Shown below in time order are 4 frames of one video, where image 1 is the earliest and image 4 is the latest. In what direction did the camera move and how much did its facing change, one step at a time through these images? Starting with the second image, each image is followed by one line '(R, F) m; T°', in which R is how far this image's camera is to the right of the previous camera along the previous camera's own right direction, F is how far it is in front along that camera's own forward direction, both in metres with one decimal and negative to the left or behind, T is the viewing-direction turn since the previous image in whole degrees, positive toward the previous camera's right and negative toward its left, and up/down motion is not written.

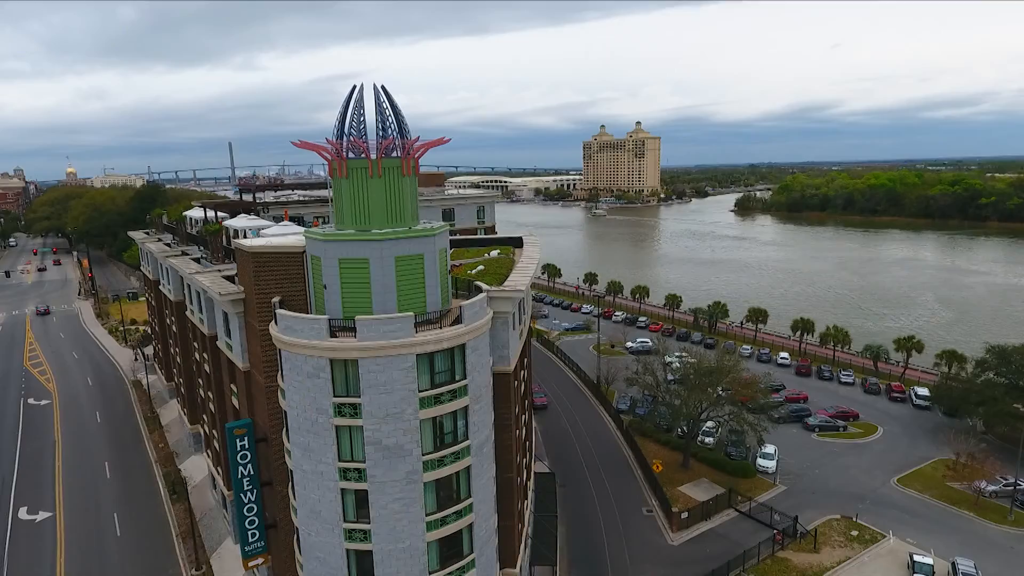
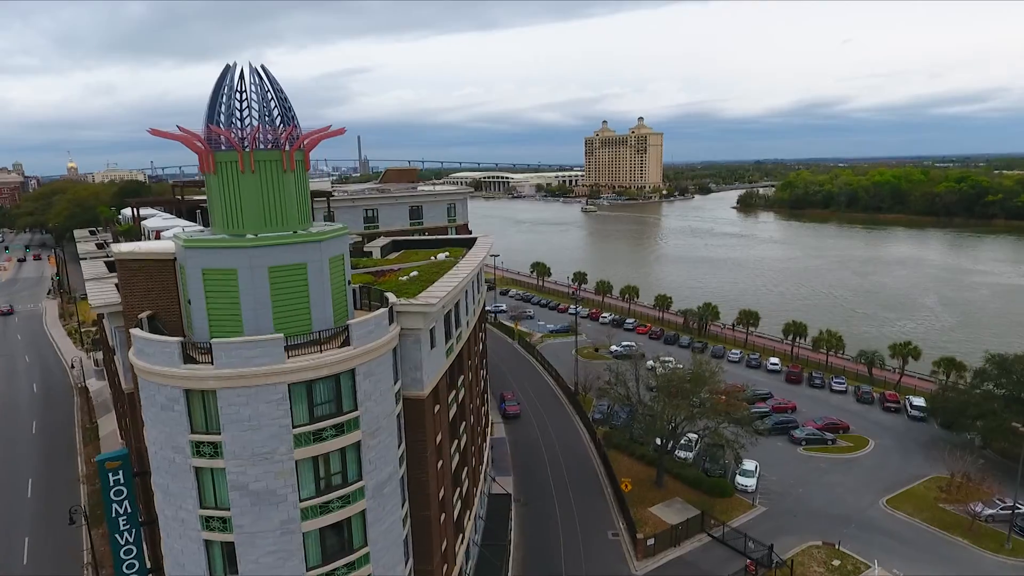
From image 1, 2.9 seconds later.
(+2.9, +3.0) m; 0°
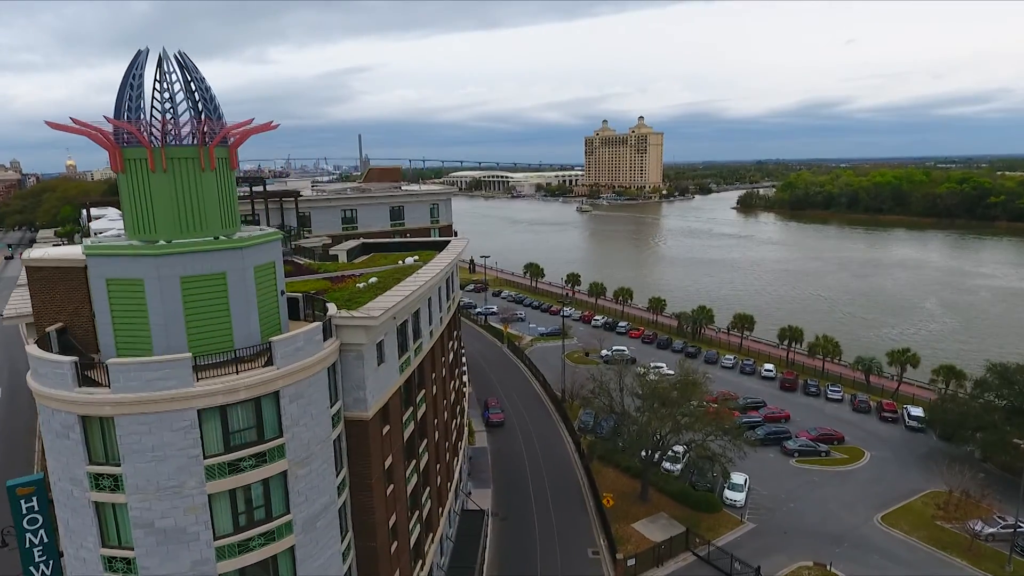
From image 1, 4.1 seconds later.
(+1.4, +1.8) m; 0°
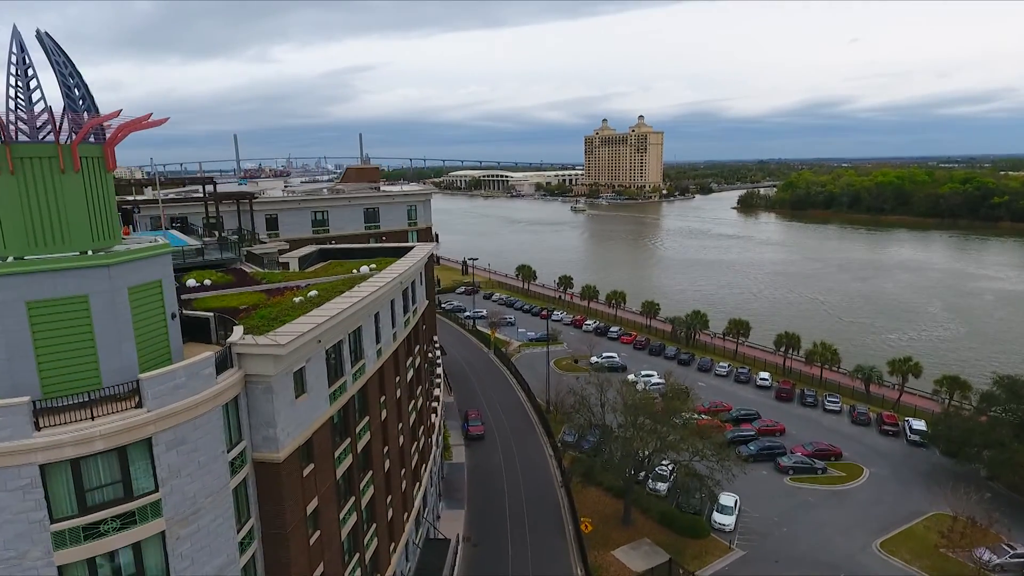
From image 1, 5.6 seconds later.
(+1.6, +2.5) m; 0°
